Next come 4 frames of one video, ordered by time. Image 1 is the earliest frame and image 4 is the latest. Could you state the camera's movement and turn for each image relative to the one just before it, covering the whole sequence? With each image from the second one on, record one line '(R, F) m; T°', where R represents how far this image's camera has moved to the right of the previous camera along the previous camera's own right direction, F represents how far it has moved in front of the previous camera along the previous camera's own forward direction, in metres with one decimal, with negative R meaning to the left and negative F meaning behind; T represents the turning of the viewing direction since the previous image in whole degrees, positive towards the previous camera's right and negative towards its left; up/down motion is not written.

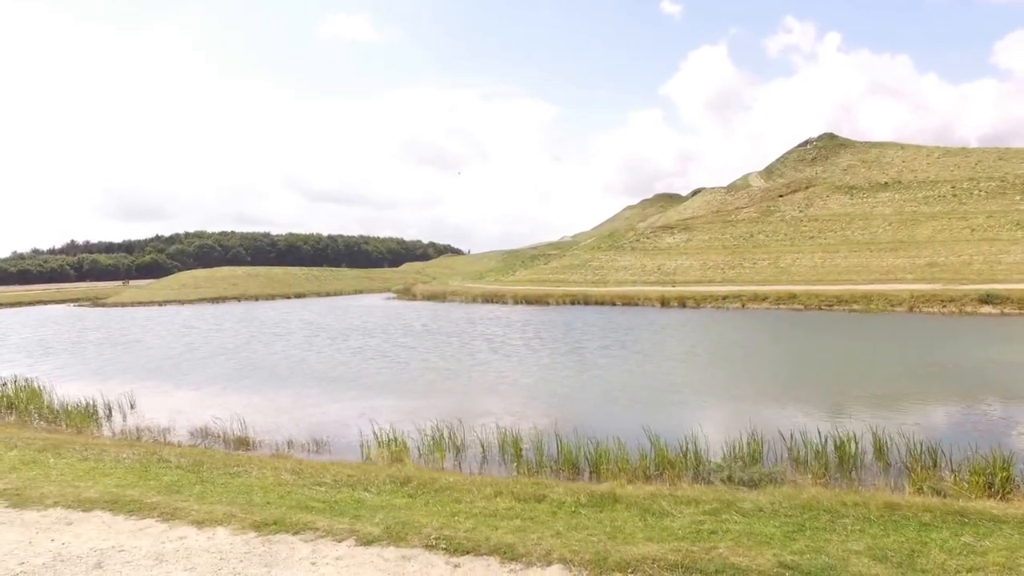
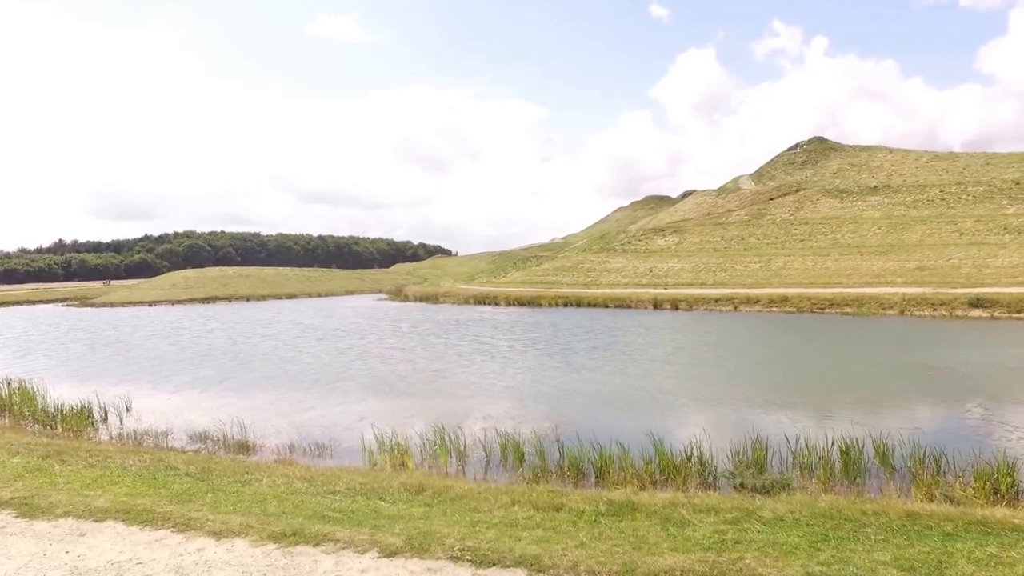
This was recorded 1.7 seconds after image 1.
(-0.3, 0.0) m; +1°
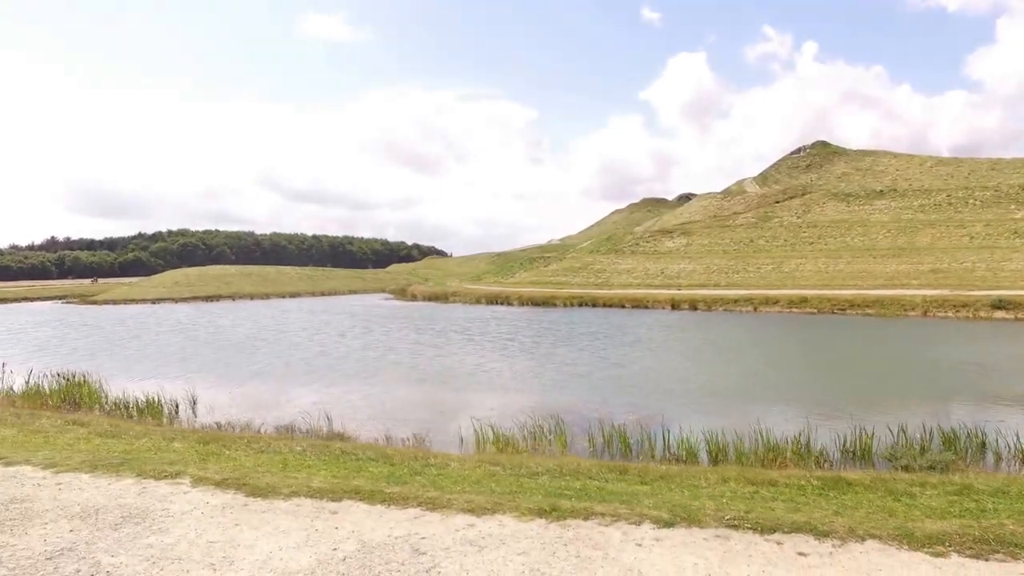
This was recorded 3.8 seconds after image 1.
(-2.6, -0.2) m; +1°
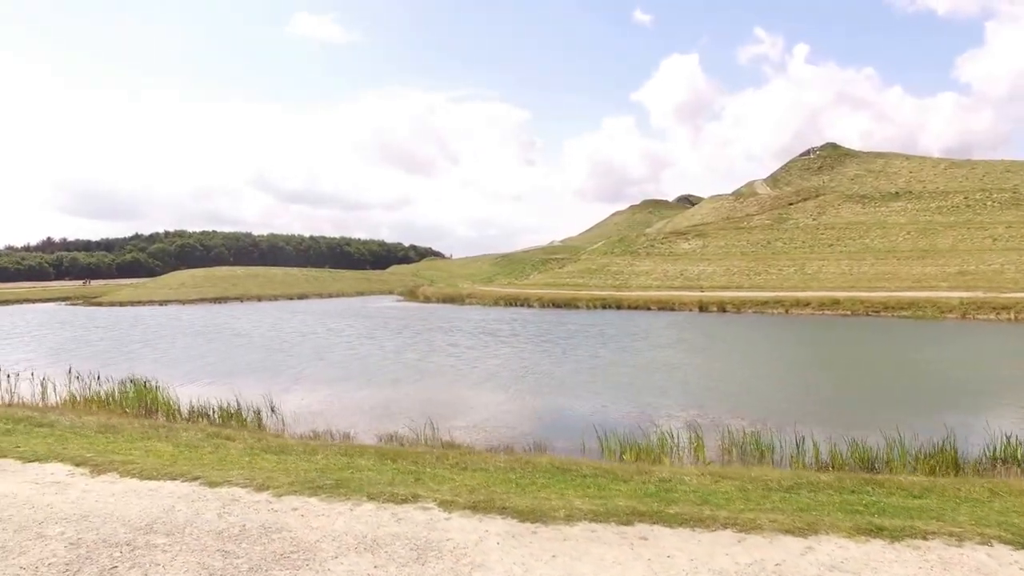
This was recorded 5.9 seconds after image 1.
(-3.2, +0.5) m; +1°
